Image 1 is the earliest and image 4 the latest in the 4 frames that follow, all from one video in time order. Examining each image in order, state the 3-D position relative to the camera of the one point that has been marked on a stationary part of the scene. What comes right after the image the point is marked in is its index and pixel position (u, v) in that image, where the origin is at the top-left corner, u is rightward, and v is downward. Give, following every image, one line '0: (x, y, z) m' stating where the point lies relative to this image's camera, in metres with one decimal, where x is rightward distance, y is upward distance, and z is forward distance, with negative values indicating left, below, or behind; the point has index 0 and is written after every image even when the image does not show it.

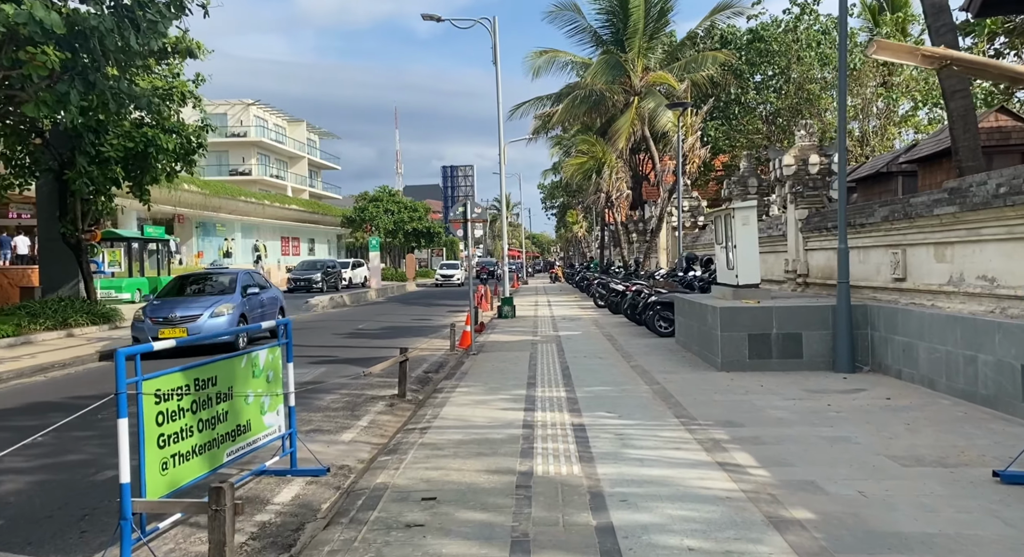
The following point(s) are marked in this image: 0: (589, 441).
0: (+0.7, -1.4, +6.7) m
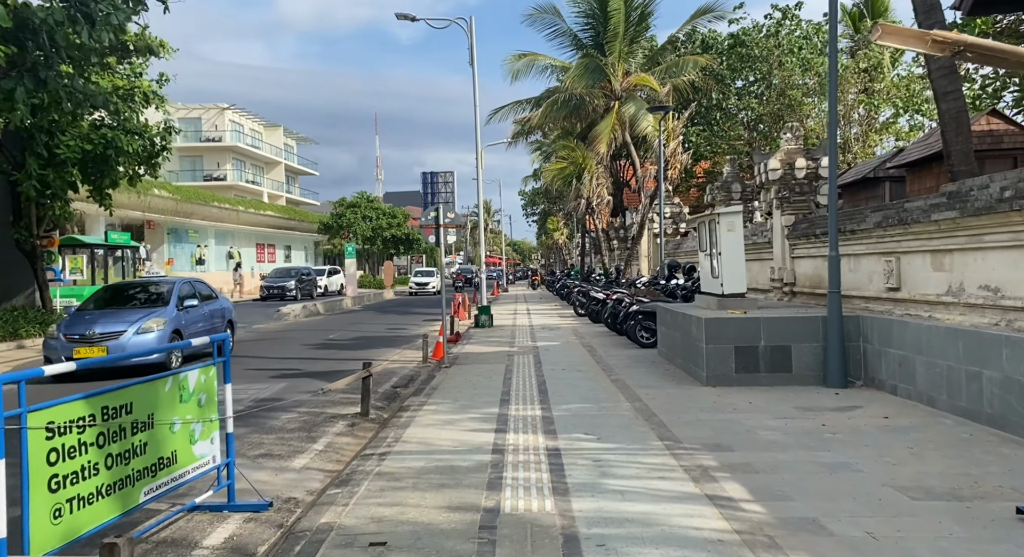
0: (+0.4, -1.5, +6.0) m
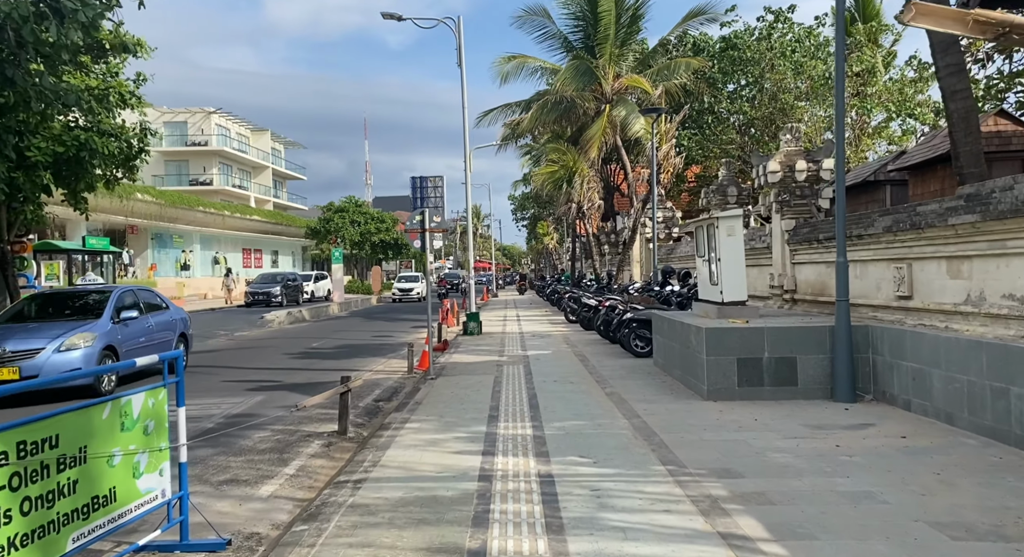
0: (+0.3, -1.6, +5.4) m
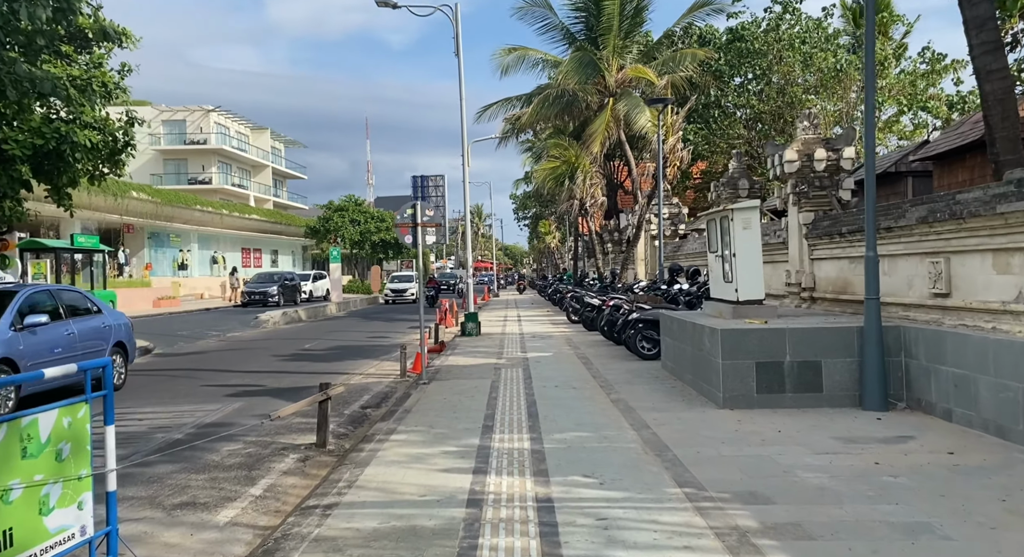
0: (+0.3, -1.5, +4.6) m
